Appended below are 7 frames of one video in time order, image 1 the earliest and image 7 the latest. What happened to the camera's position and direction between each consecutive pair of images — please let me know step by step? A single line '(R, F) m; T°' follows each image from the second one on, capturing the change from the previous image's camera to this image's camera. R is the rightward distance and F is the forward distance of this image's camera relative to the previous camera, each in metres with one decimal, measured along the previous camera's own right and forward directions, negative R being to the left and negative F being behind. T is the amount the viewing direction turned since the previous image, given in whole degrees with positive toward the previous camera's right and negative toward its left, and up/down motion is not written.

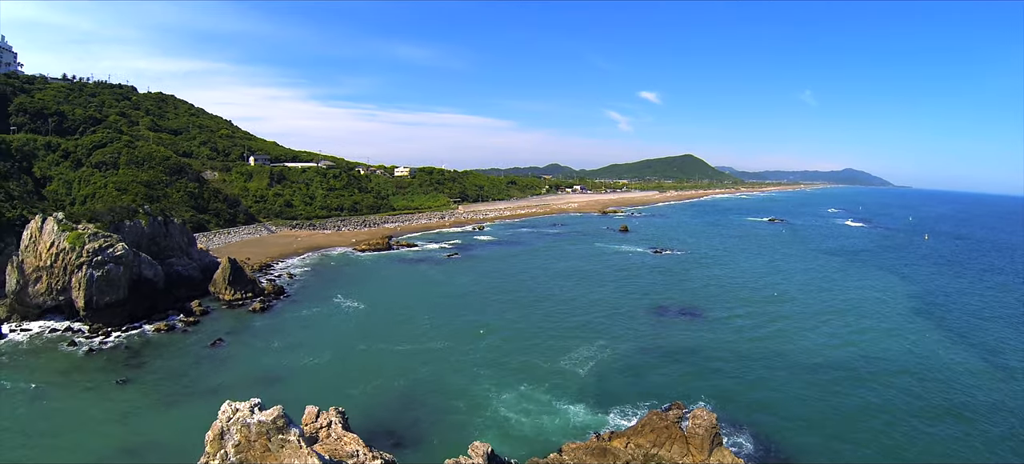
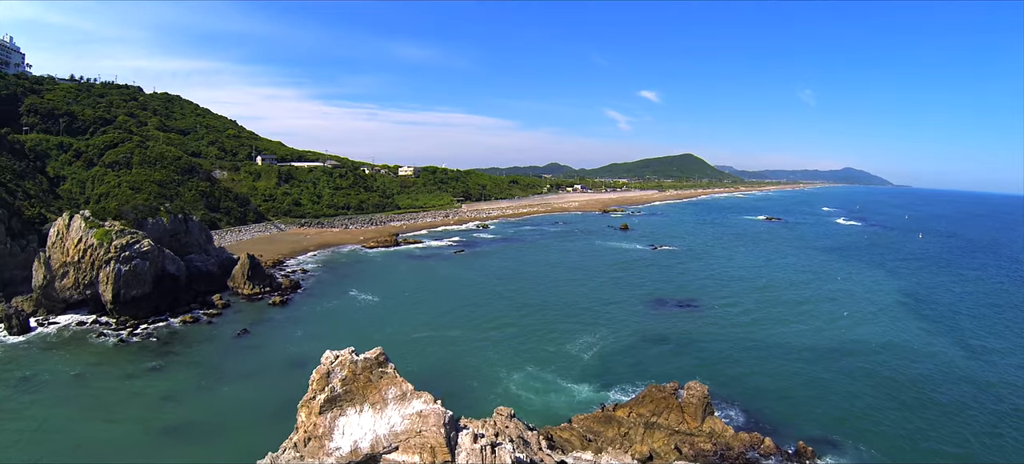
(-0.4, -1.4) m; 0°
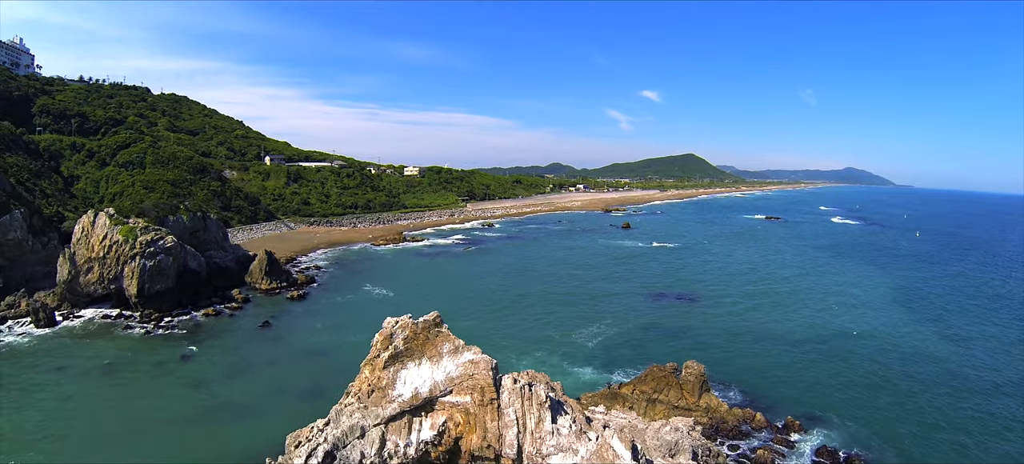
(-0.4, -1.2) m; 0°
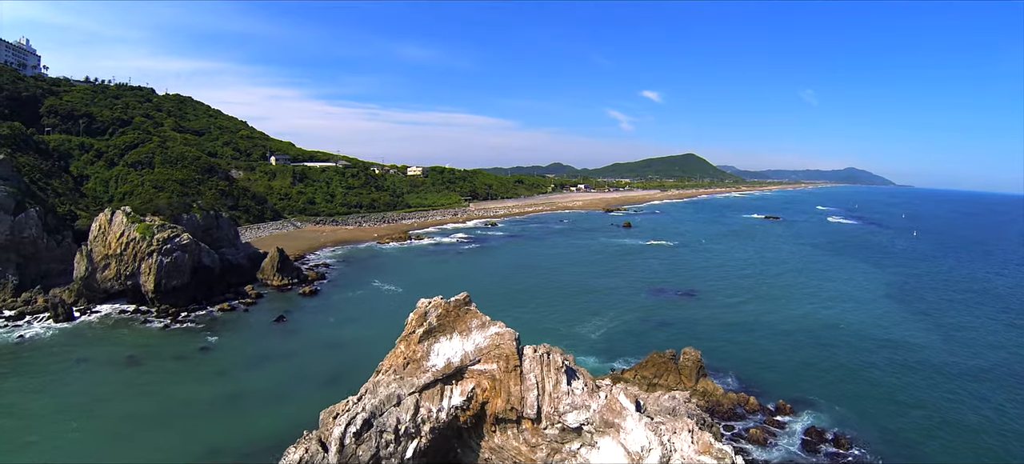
(-0.3, -0.9) m; 0°
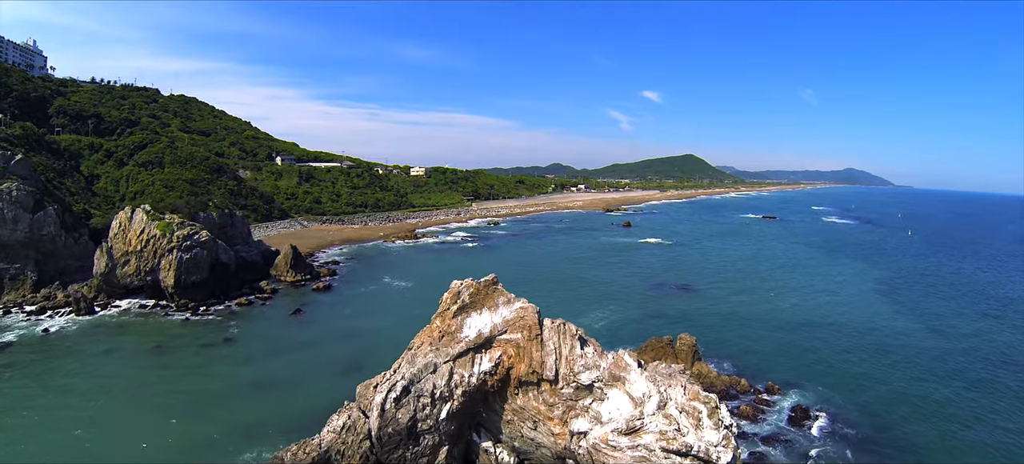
(-0.4, -1.3) m; 0°
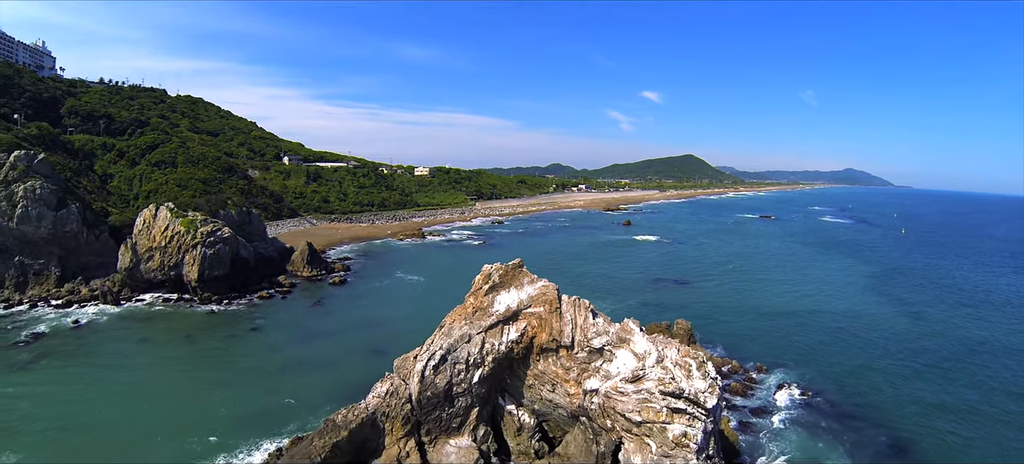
(-0.5, -1.7) m; 0°
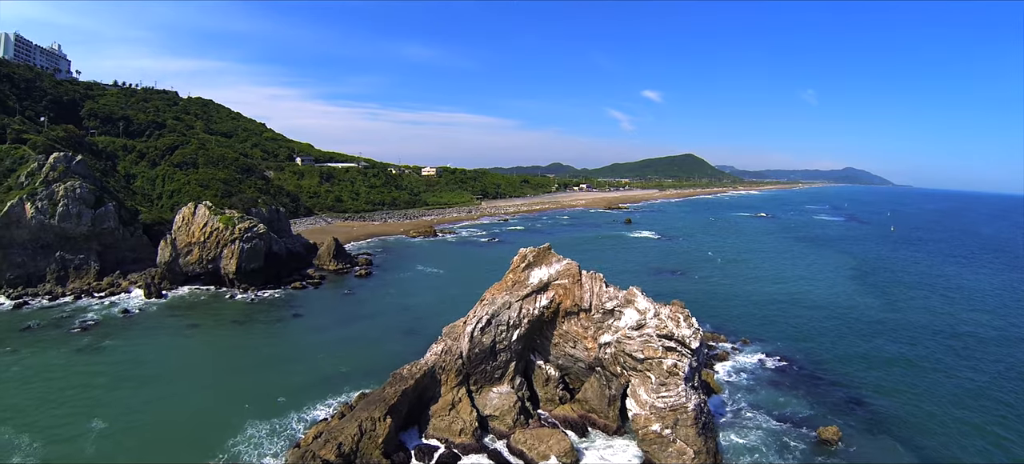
(-0.8, -3.0) m; 0°
